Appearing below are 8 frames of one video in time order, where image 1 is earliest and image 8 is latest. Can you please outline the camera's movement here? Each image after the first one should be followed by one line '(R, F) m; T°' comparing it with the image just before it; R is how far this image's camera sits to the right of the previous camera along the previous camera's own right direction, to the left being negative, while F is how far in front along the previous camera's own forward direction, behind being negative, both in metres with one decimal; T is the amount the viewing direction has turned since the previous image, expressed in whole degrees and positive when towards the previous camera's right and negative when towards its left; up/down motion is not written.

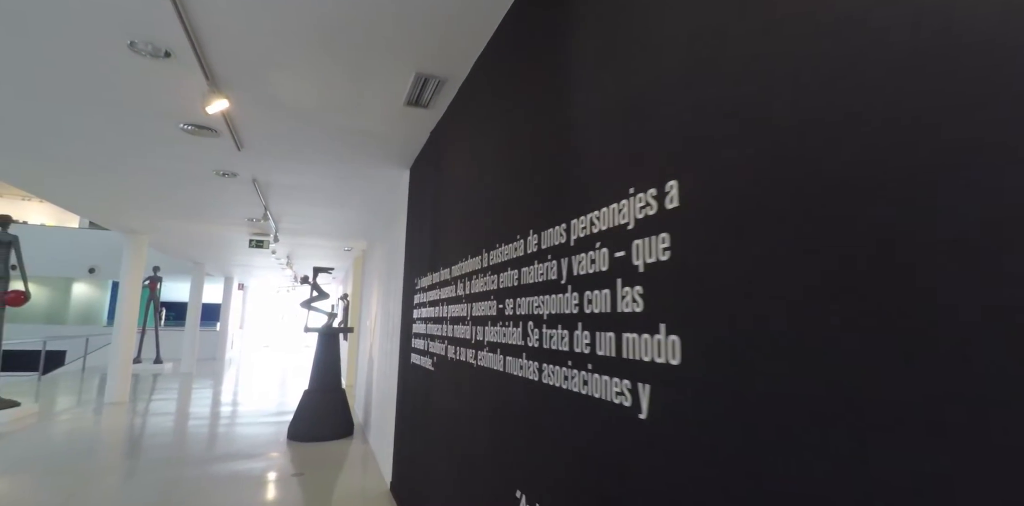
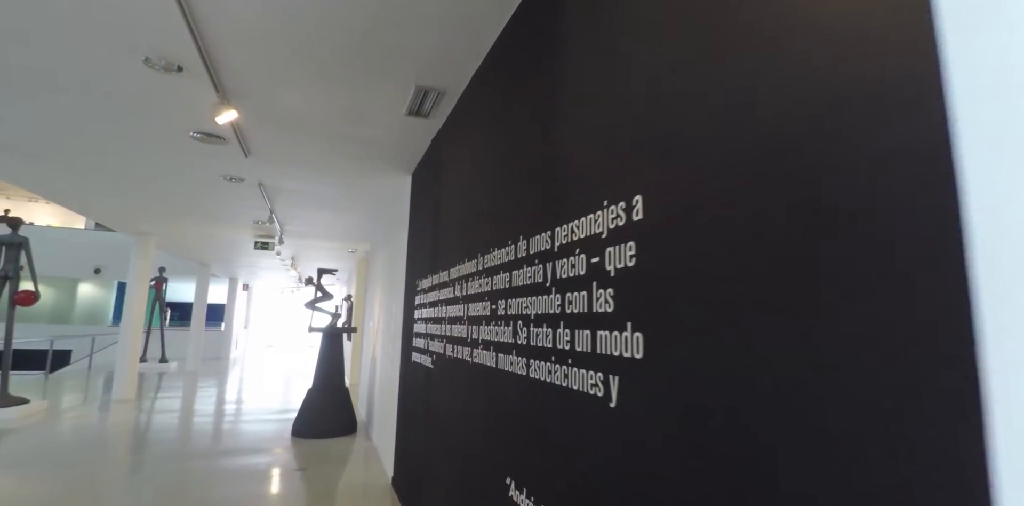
(0.0, -0.1) m; 0°
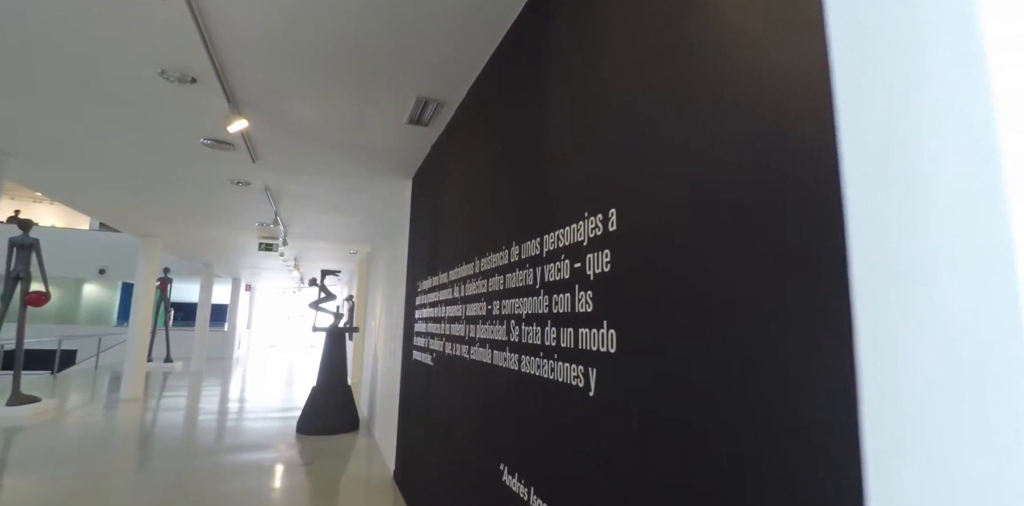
(0.0, -0.1) m; 0°
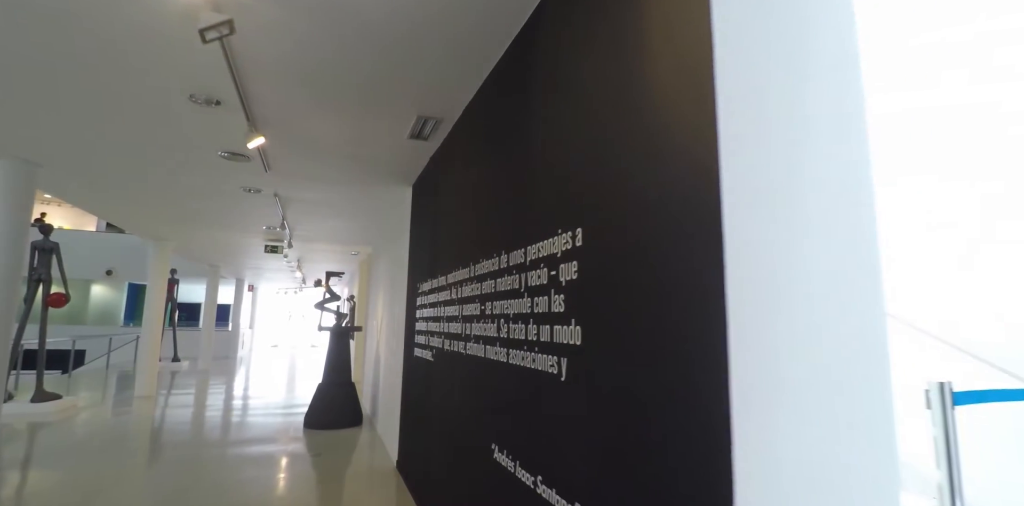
(+0.1, -0.3) m; 0°
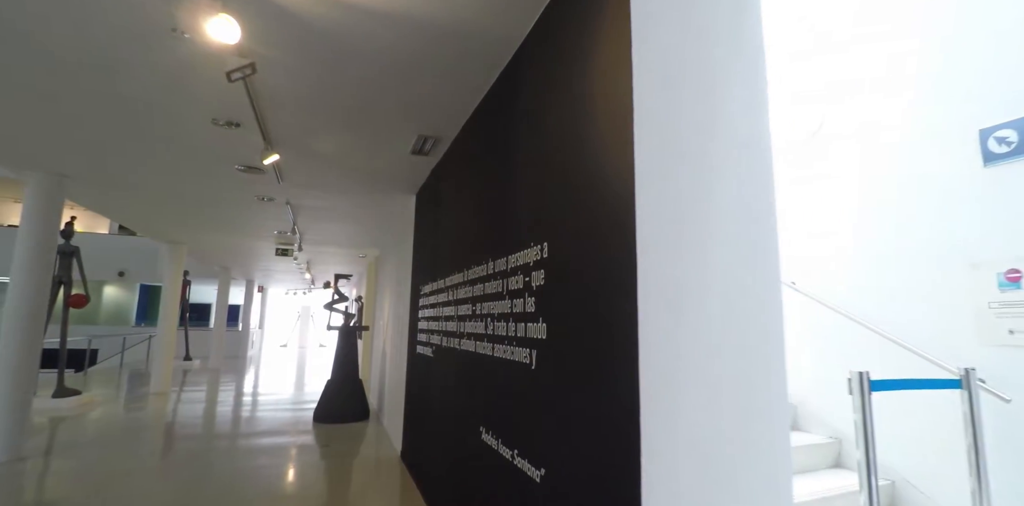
(+0.1, -0.3) m; -1°
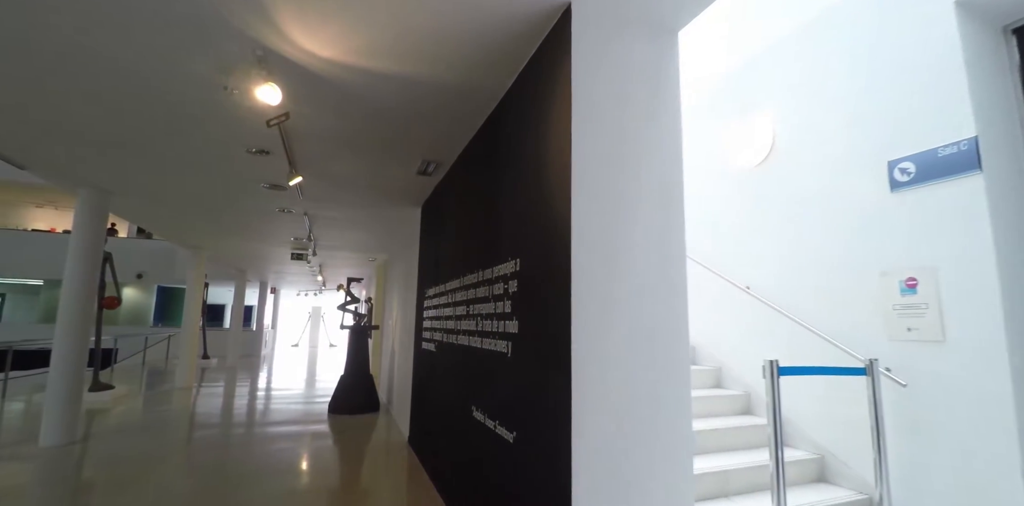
(+0.1, -0.5) m; -1°
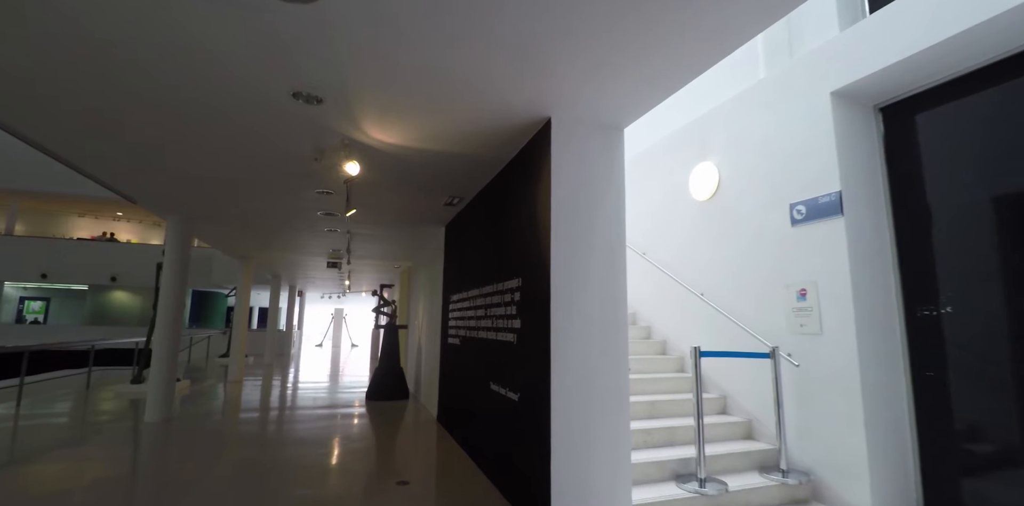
(+0.1, -1.1) m; -2°
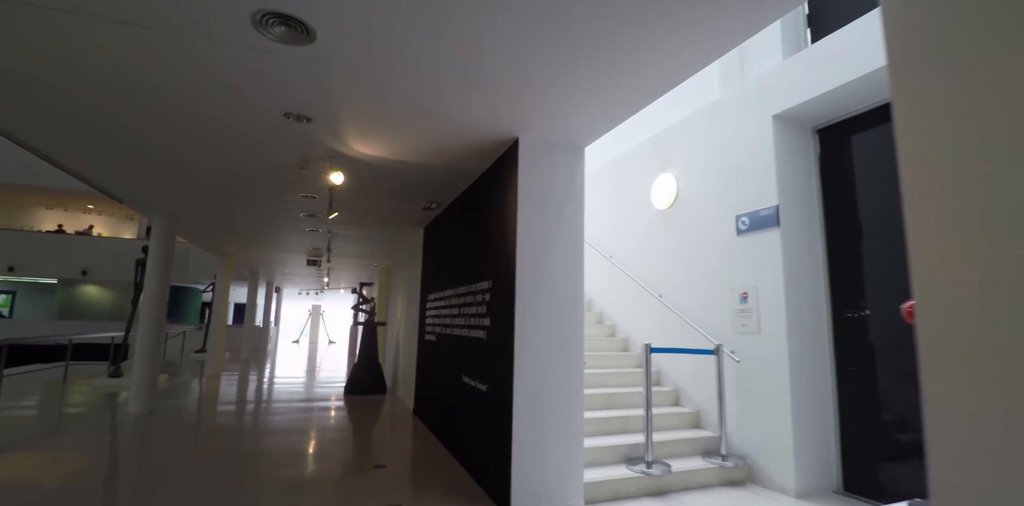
(+0.1, -0.3) m; +2°
